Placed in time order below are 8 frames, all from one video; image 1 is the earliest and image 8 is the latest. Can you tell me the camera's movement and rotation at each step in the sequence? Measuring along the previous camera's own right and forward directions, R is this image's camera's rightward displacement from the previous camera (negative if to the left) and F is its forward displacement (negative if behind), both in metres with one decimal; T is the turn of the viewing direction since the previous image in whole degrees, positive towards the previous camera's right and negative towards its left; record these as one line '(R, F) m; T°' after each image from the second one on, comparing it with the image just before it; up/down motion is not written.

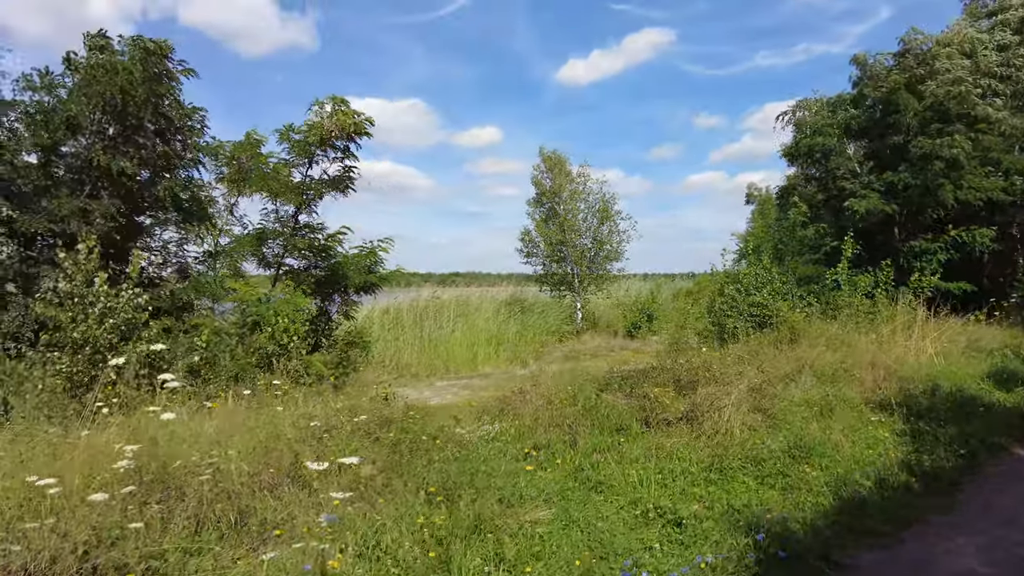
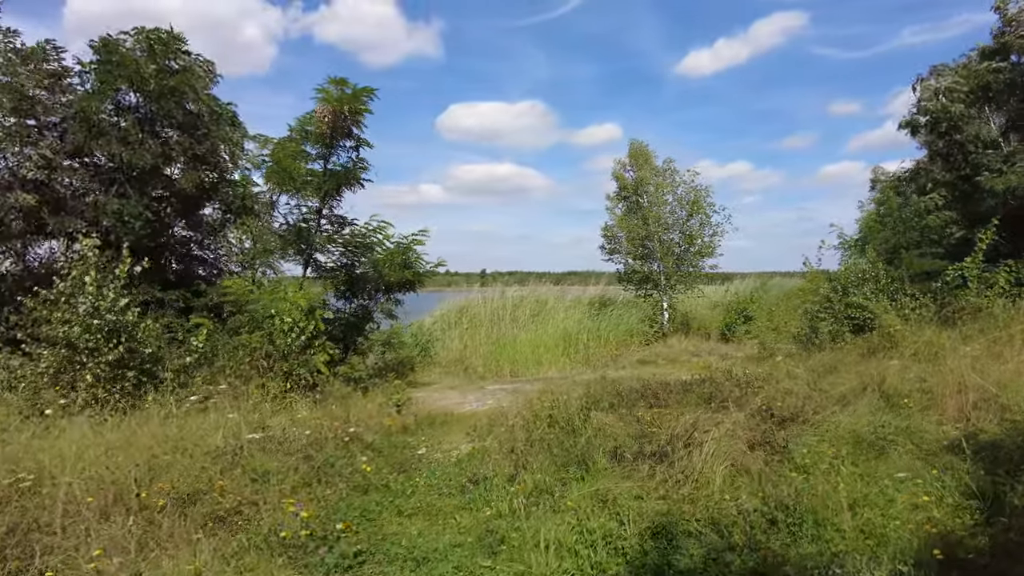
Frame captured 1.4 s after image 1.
(+1.1, +1.0) m; -11°
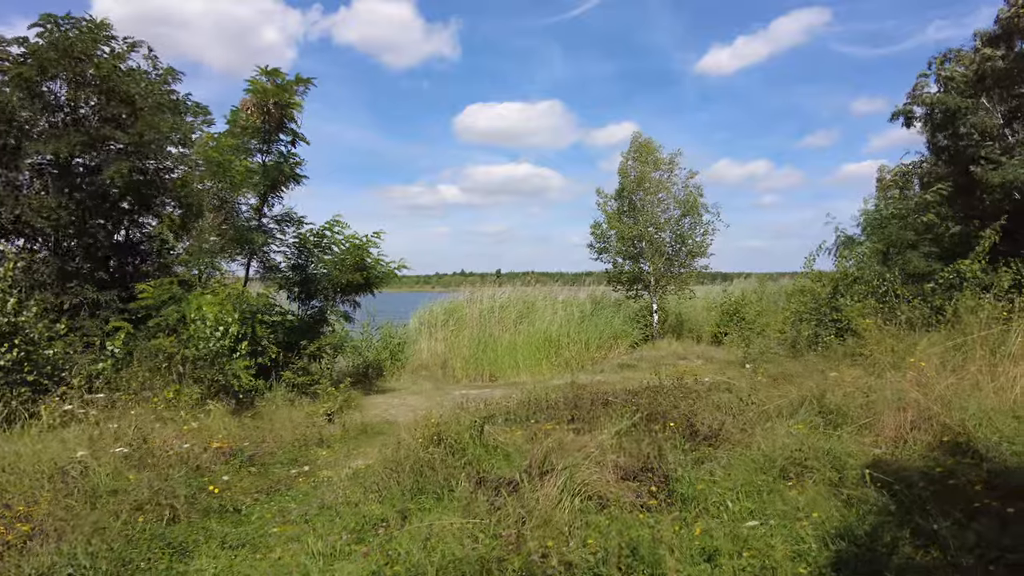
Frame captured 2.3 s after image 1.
(+0.8, +0.5) m; -2°
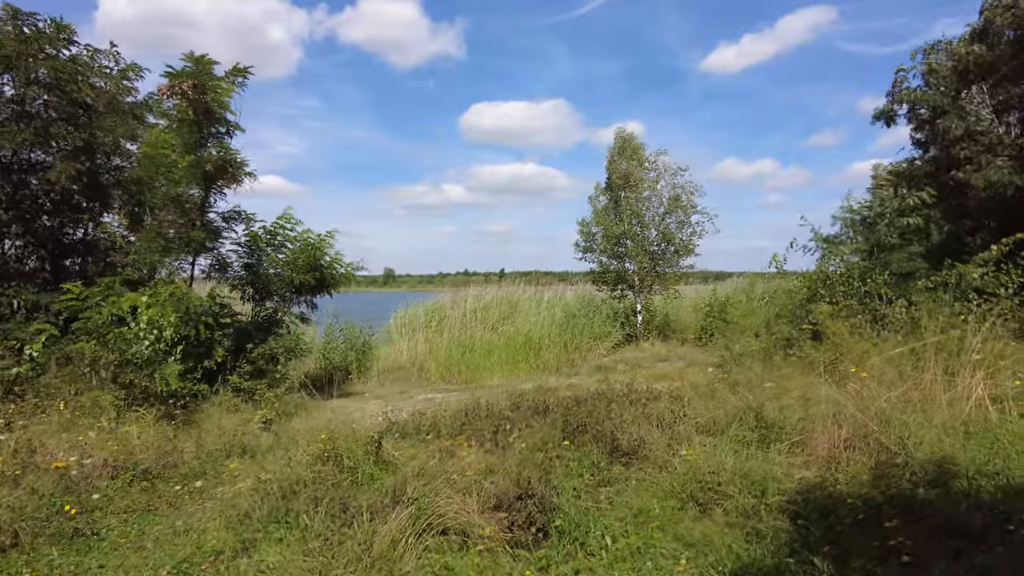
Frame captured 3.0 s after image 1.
(+0.6, +0.4) m; -1°
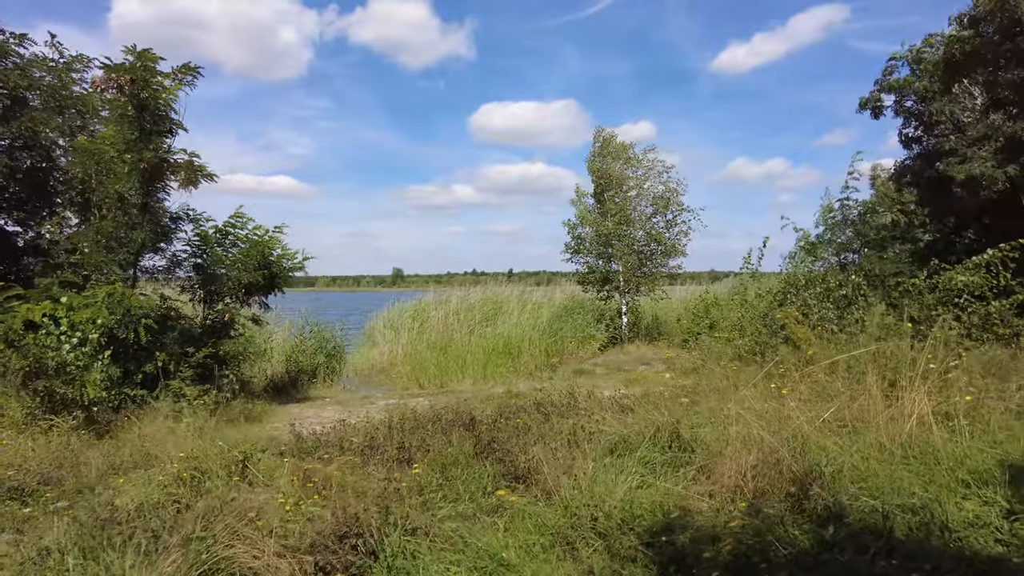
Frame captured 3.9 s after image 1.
(+0.7, +0.4) m; -1°
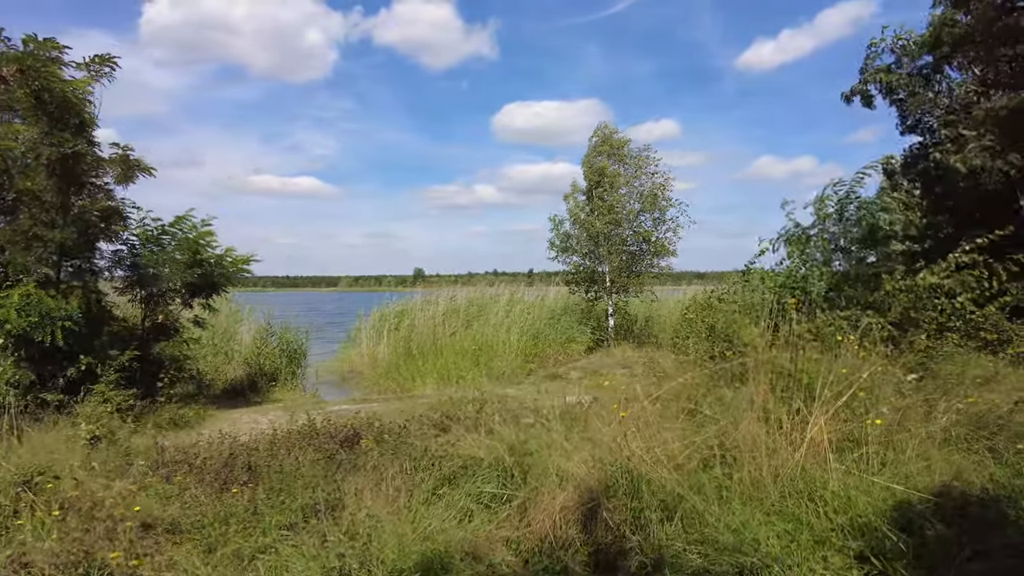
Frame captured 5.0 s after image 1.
(+0.9, +0.5) m; -2°
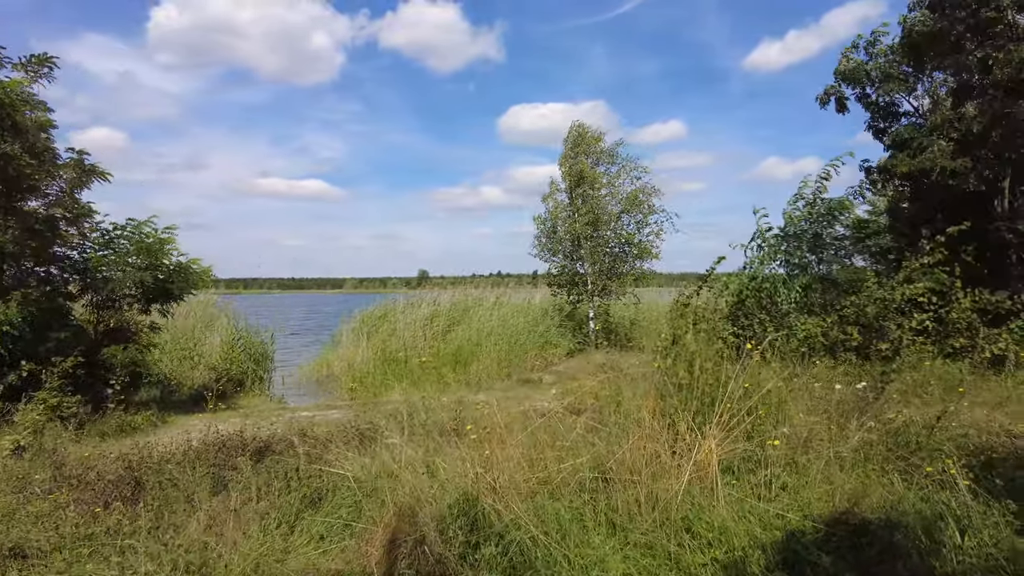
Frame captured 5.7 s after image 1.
(+0.6, +0.2) m; -1°
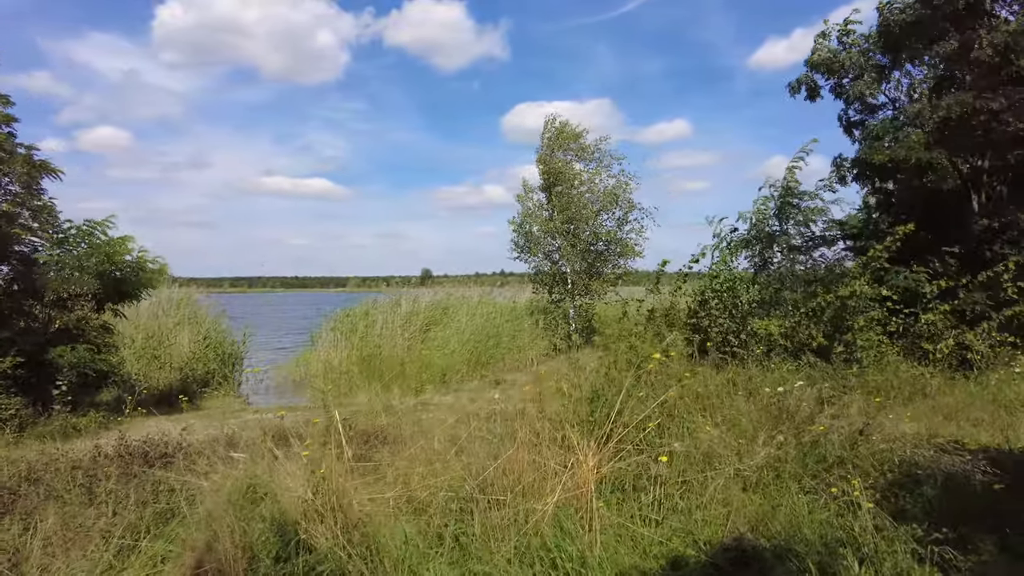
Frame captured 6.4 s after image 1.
(+0.5, +0.3) m; 0°
